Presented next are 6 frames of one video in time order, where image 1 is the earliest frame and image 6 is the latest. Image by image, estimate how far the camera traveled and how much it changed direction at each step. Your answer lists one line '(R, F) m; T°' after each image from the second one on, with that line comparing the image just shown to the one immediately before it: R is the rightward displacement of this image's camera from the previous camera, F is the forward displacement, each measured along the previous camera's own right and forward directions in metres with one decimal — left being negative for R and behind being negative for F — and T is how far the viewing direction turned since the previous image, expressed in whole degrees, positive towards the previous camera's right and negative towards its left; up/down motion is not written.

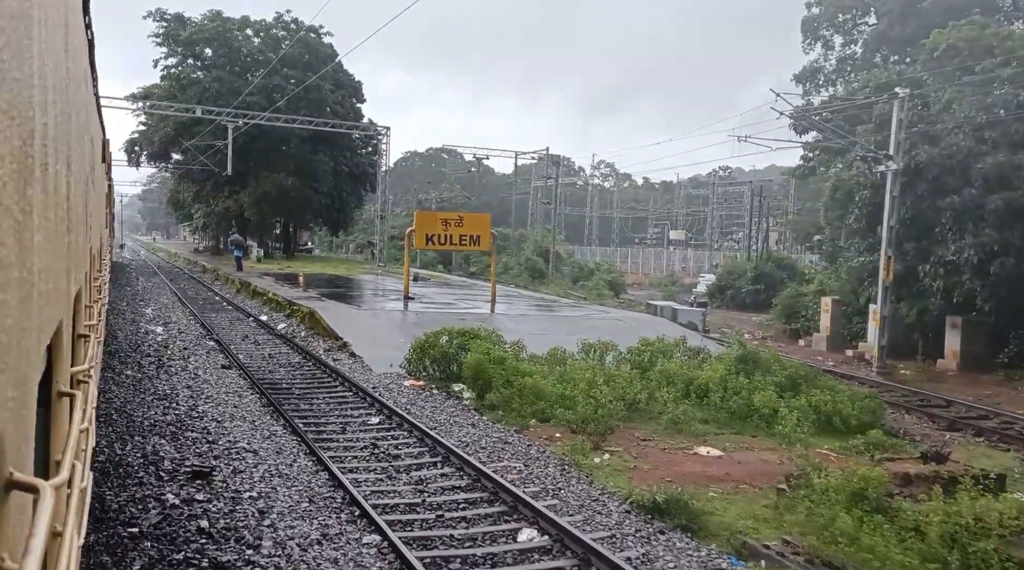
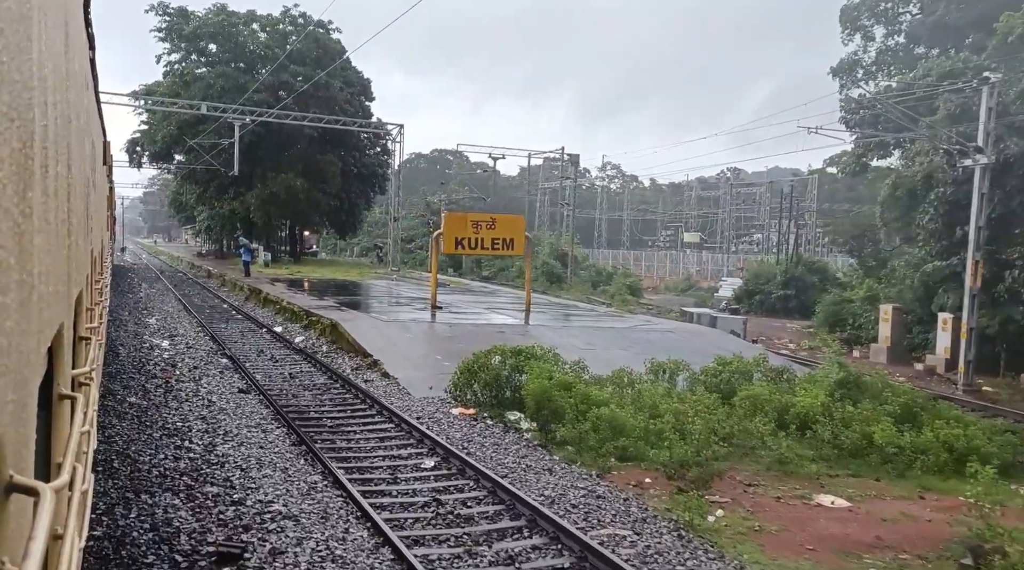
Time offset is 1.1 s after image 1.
(-0.6, +1.6) m; 0°
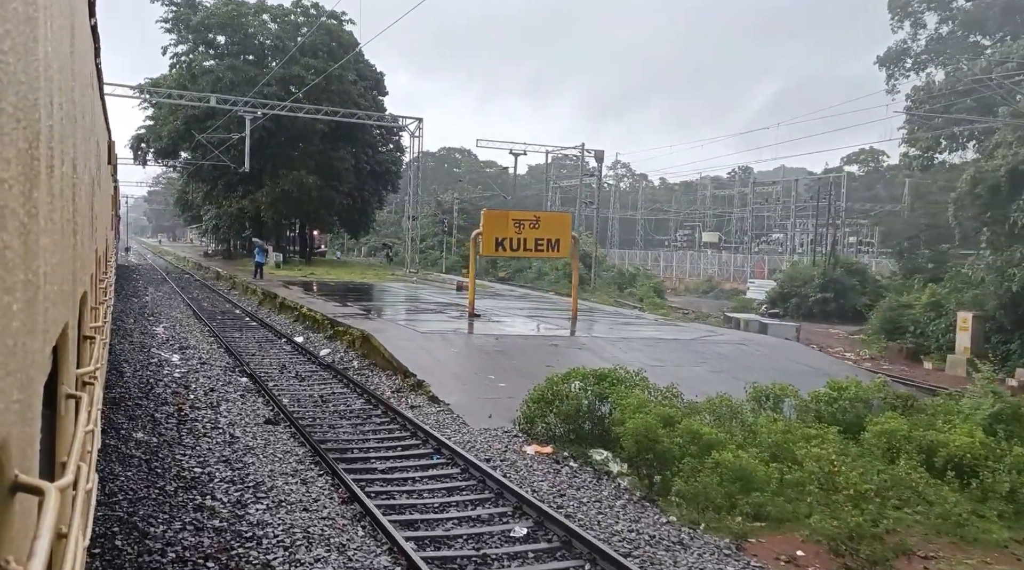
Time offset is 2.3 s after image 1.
(-0.7, +1.7) m; 0°
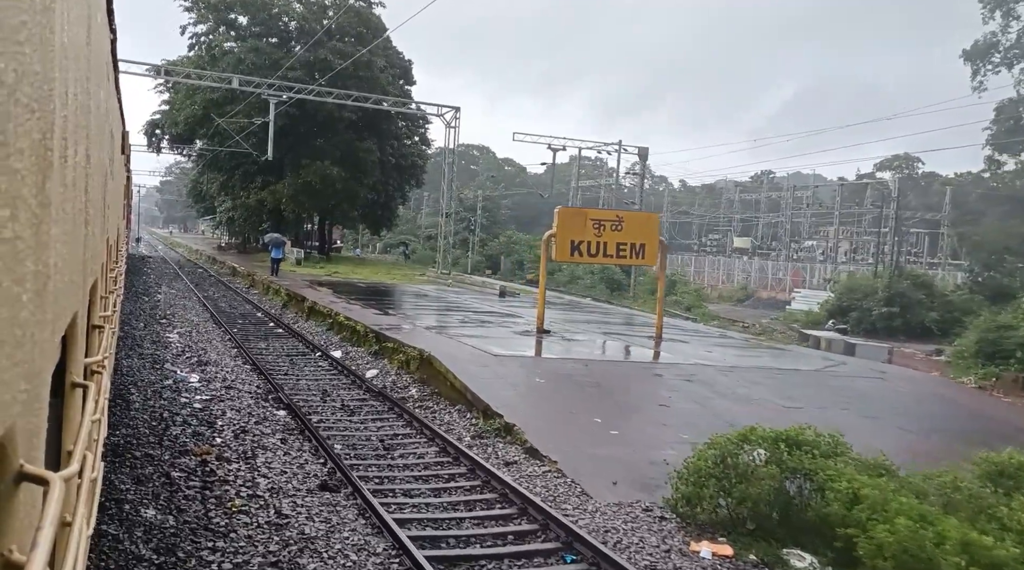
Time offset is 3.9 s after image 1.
(-1.0, +2.4) m; -1°
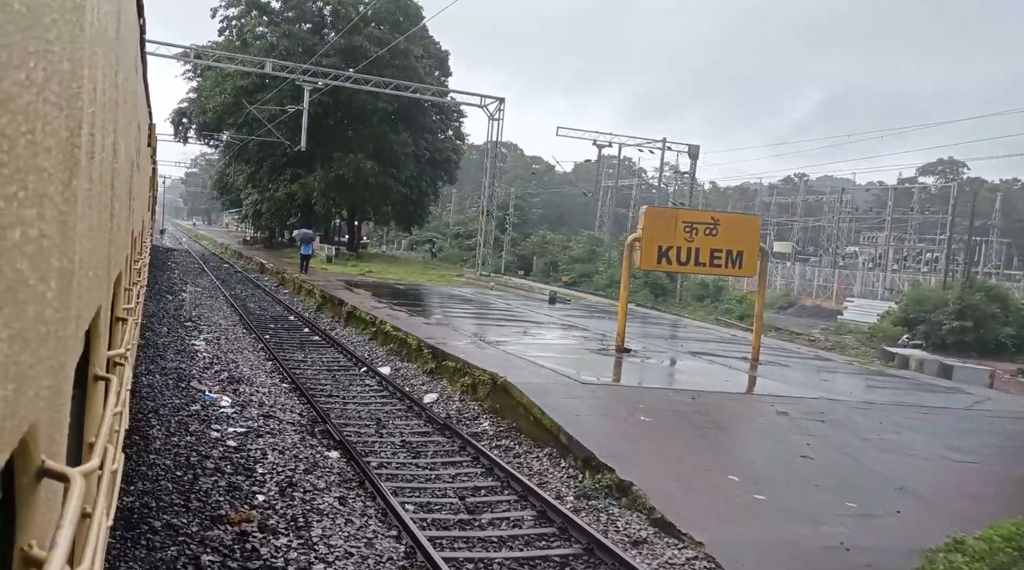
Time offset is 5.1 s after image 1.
(-0.7, +1.8) m; -1°
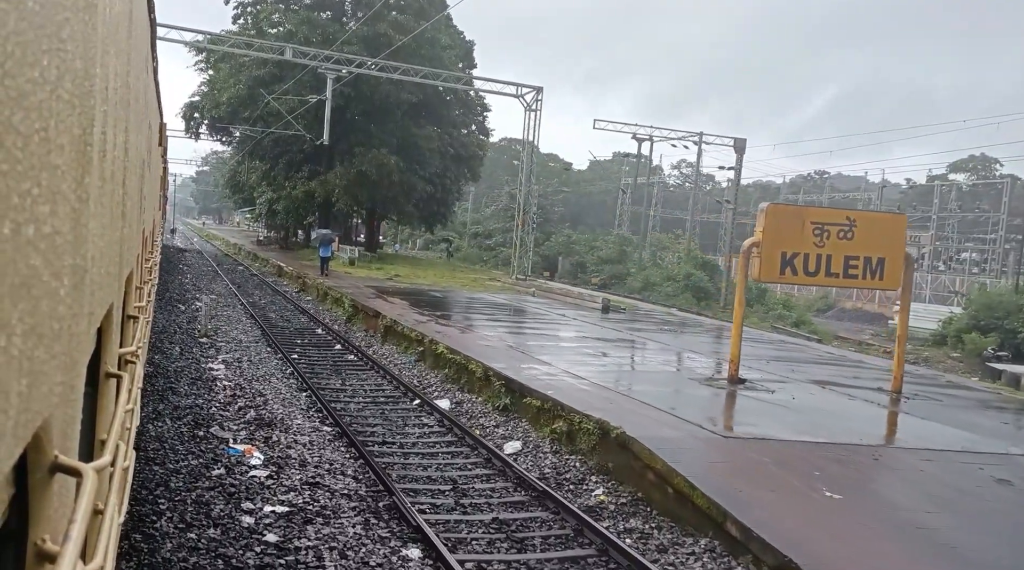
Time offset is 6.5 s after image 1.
(-0.8, +2.2) m; -1°
